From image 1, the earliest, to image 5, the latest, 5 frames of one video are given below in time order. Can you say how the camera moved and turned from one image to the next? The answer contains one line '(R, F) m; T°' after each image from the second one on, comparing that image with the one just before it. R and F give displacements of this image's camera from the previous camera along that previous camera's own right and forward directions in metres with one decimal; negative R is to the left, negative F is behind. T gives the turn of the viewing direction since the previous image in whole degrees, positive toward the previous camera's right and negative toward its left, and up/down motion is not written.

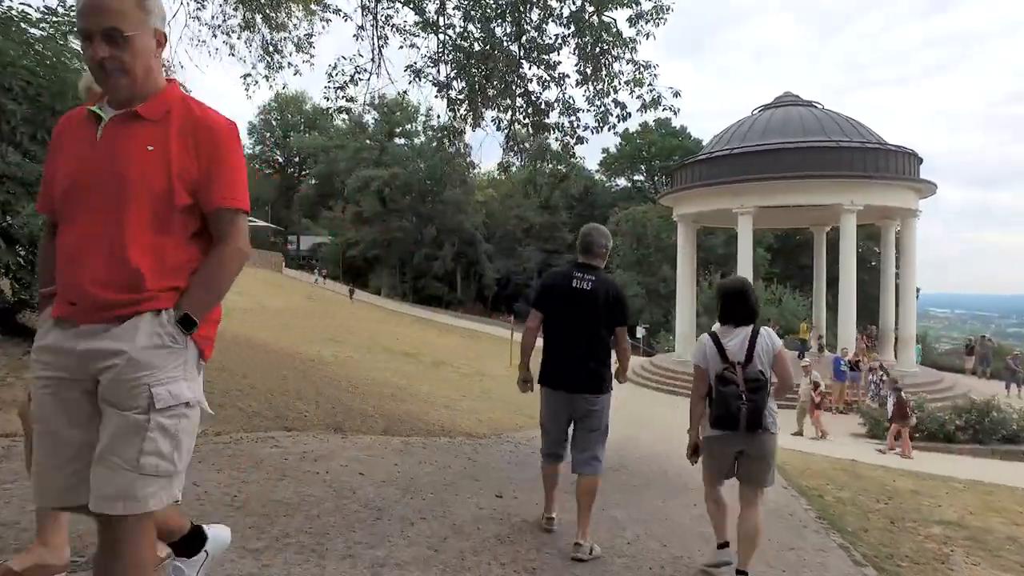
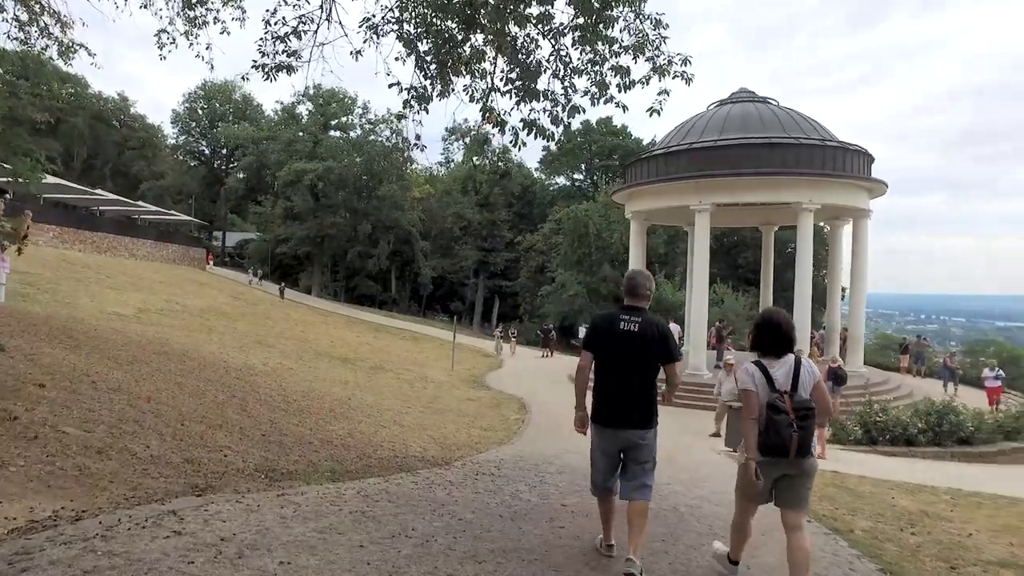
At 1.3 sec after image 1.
(-0.3, +1.1) m; +6°
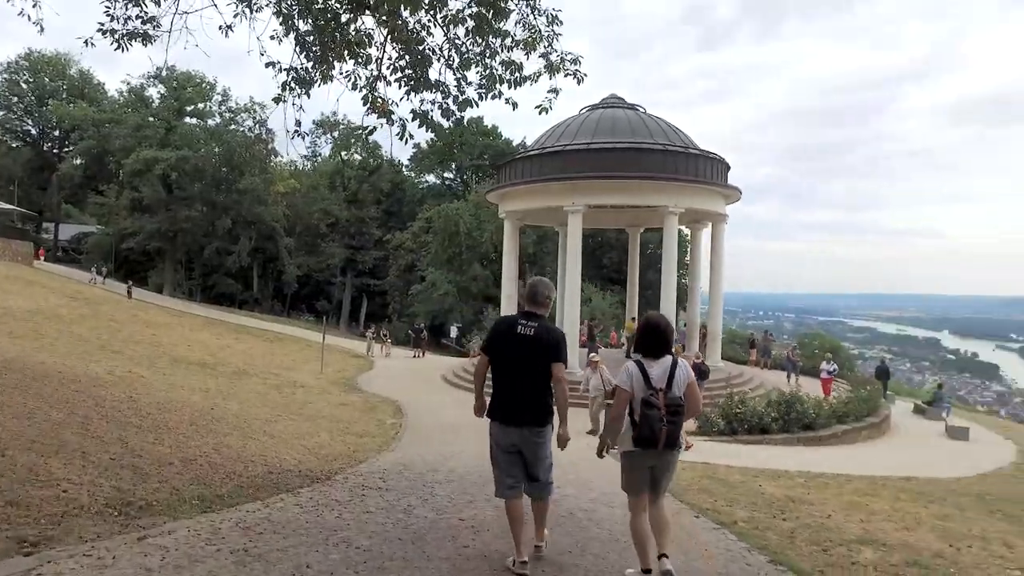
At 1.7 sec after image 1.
(-0.2, +0.2) m; +11°
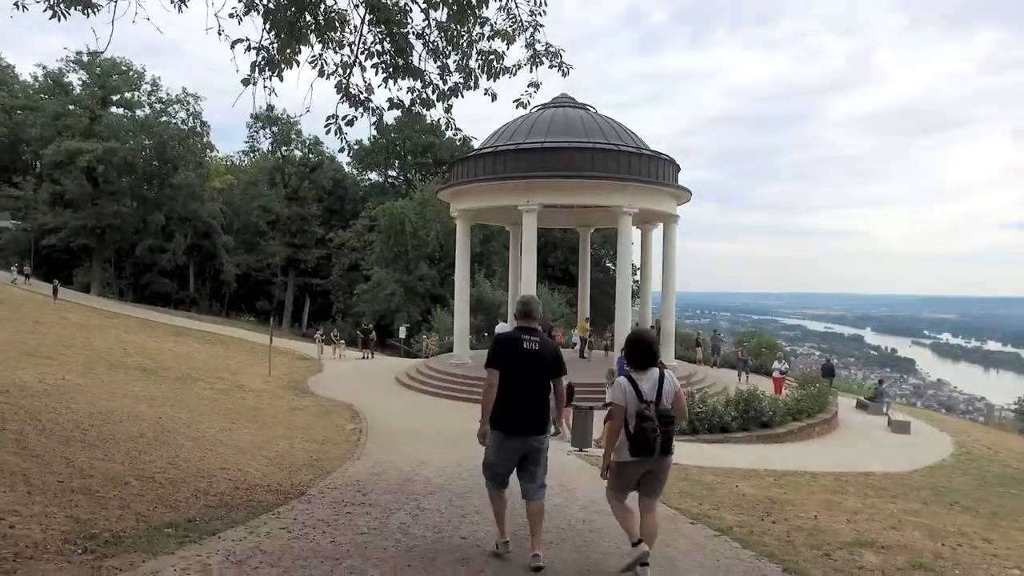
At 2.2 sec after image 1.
(-0.4, +0.3) m; +5°
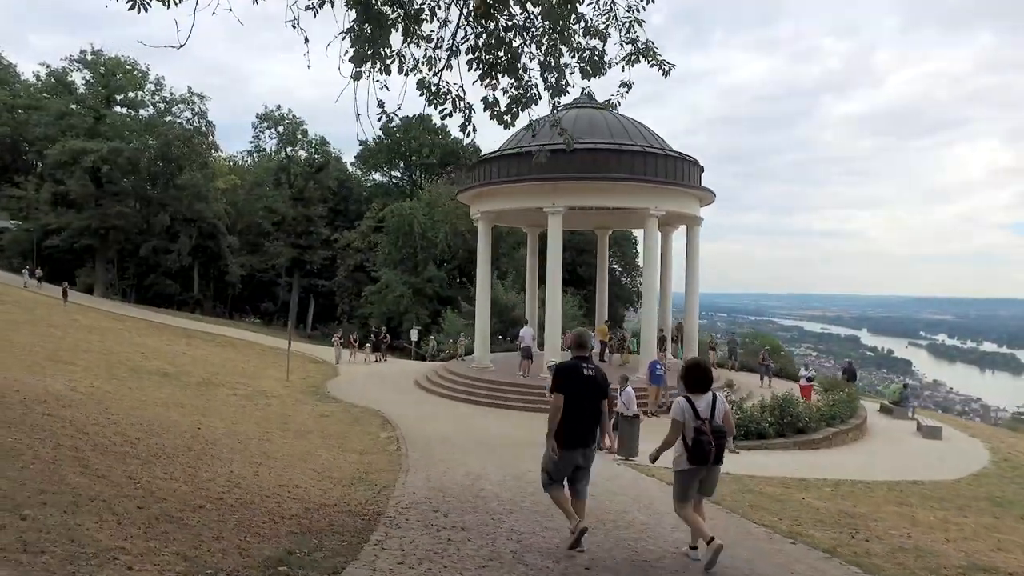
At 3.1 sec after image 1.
(-0.7, +0.3) m; 0°
